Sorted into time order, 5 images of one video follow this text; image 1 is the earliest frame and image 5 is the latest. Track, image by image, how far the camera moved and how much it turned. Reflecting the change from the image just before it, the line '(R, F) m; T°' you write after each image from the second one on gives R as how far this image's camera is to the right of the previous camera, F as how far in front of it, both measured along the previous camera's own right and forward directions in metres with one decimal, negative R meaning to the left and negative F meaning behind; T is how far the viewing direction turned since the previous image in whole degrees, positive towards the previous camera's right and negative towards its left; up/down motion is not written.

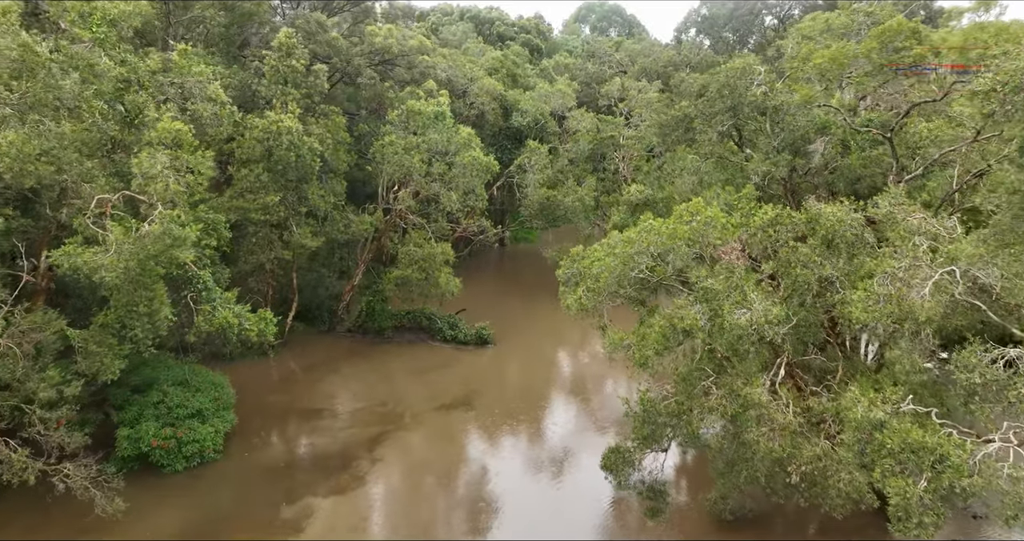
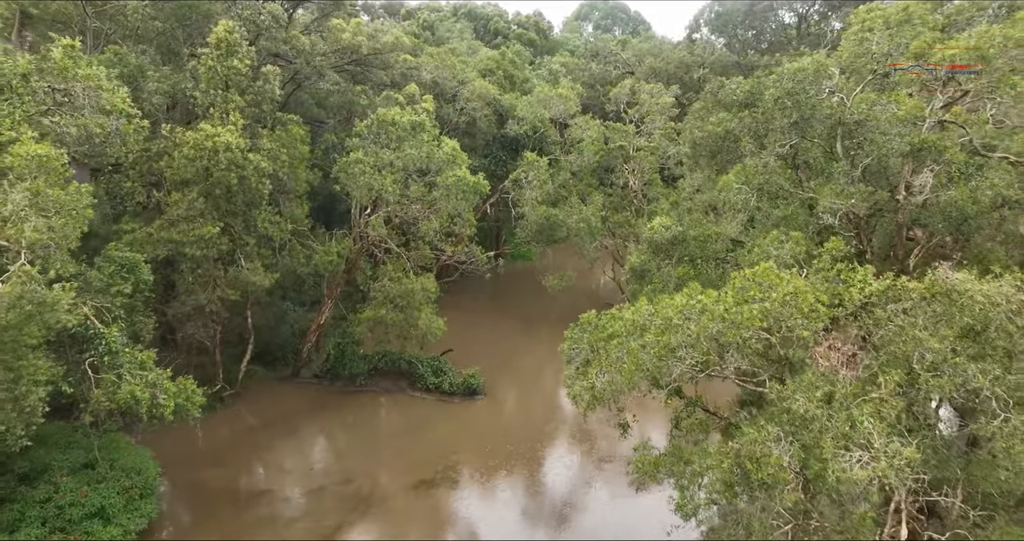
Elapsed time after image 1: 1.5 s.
(+0.1, +2.7) m; 0°
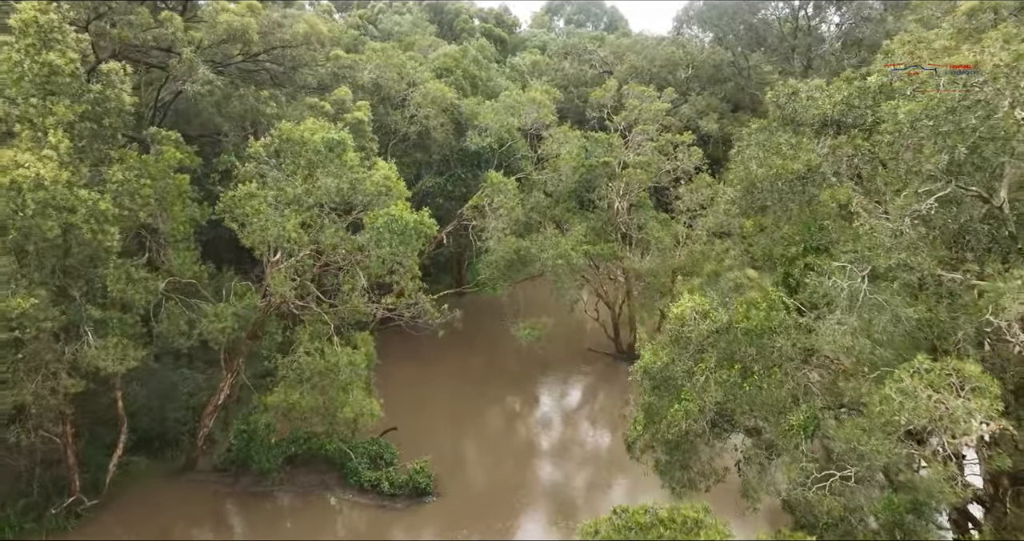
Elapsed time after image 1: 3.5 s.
(+0.2, +3.6) m; +2°
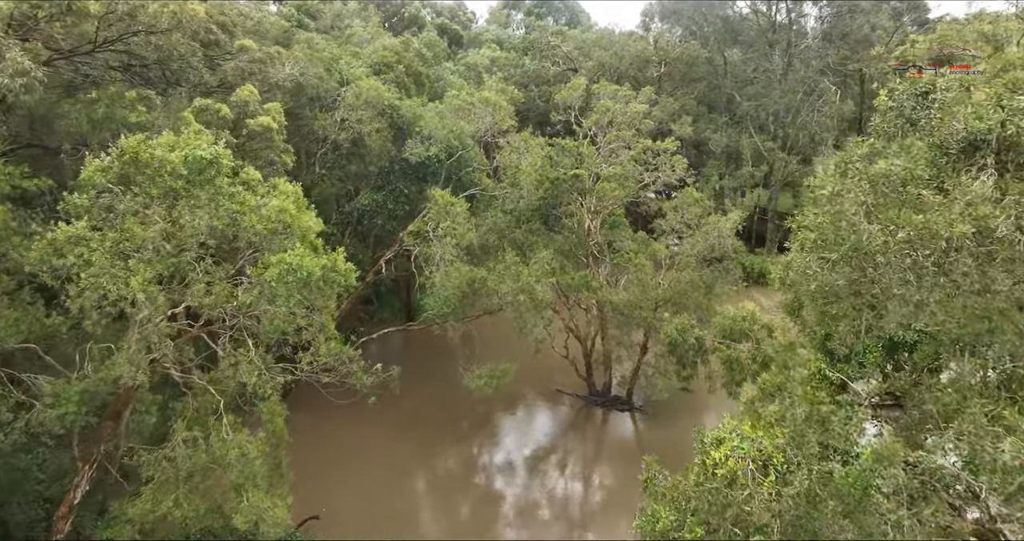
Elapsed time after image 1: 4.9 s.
(+0.2, +2.6) m; +3°
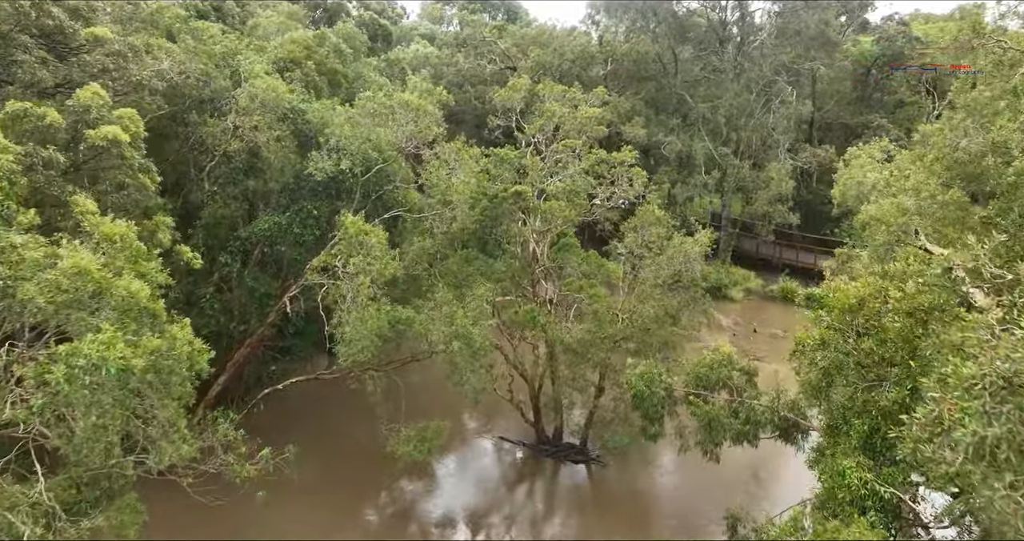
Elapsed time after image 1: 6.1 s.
(+0.2, +2.2) m; +5°
